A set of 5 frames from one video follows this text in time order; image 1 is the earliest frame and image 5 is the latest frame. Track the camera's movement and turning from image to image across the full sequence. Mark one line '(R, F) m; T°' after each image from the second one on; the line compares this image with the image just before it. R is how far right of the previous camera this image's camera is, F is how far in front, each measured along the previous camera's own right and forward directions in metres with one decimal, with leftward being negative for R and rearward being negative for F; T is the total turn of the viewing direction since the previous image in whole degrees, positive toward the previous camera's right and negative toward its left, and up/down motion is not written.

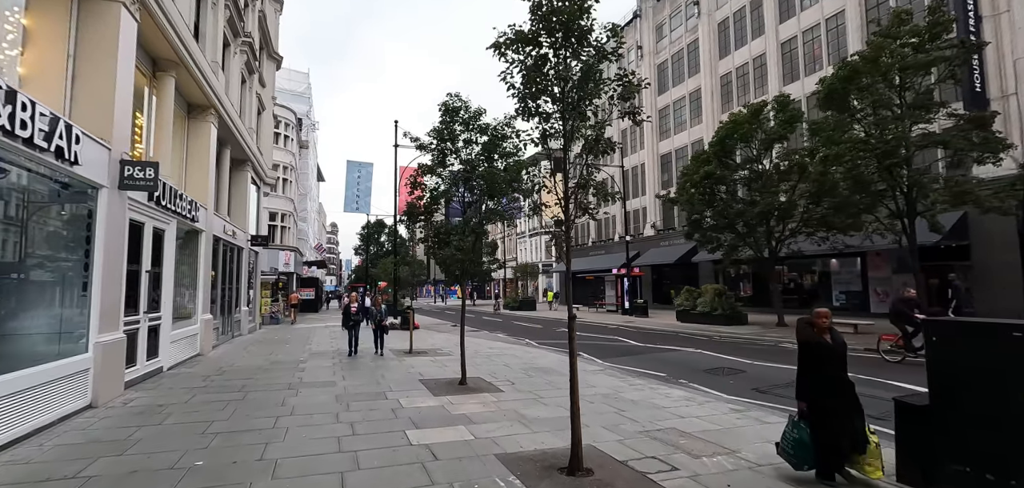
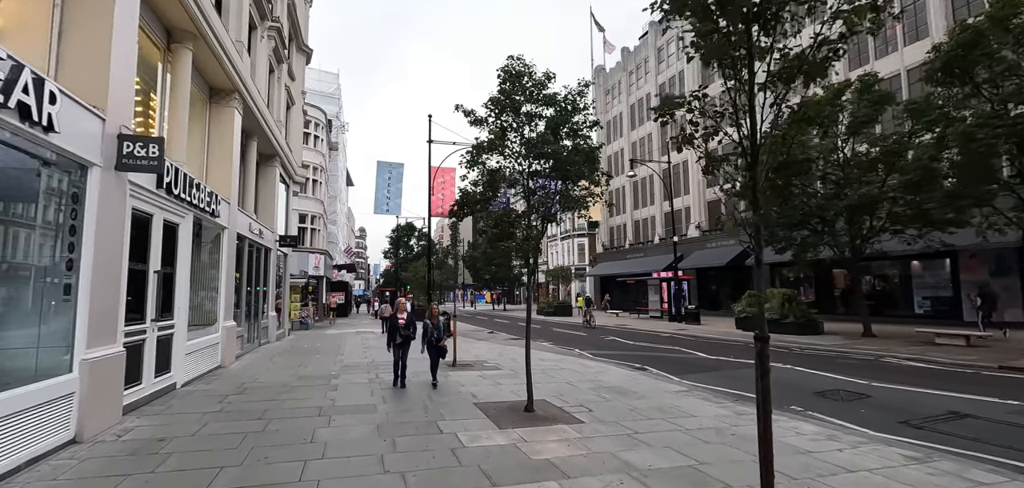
(-0.8, +1.7) m; -3°
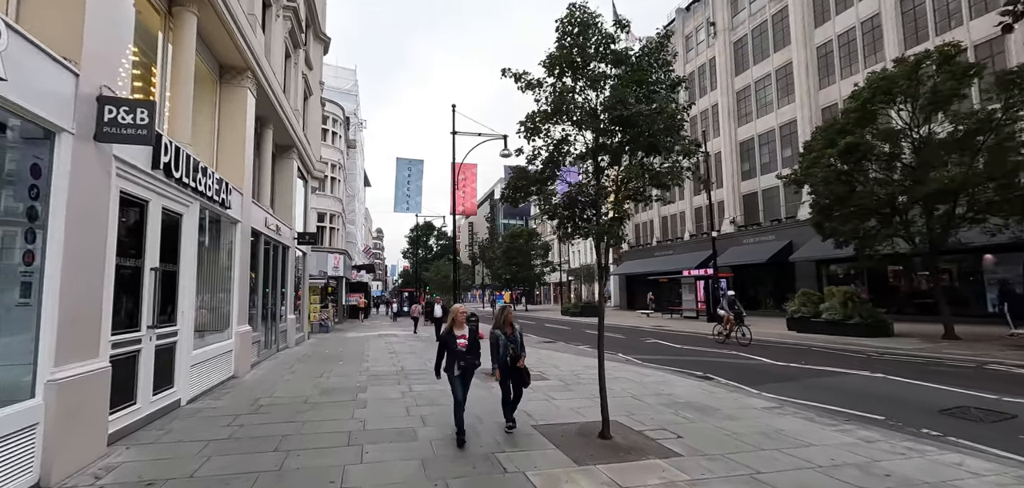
(-0.7, +1.4) m; -2°
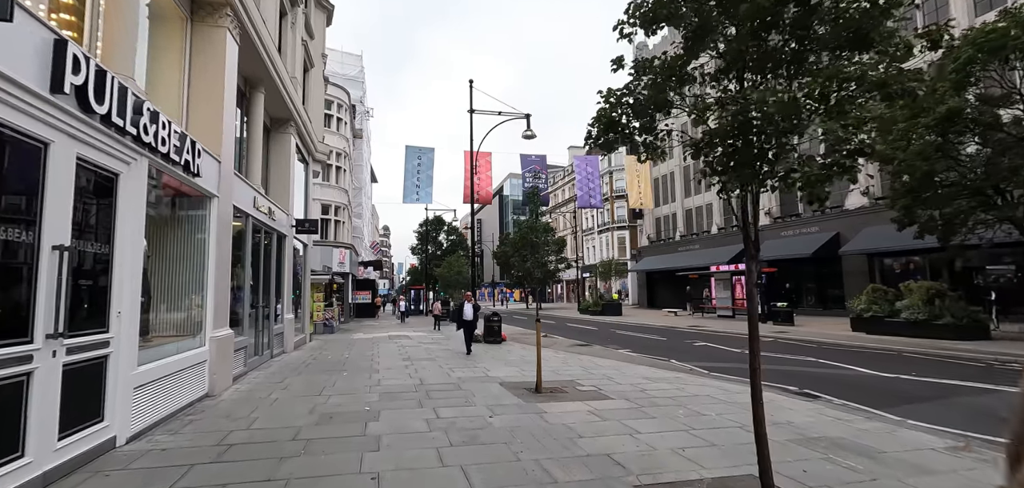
(-0.8, +2.3) m; -1°
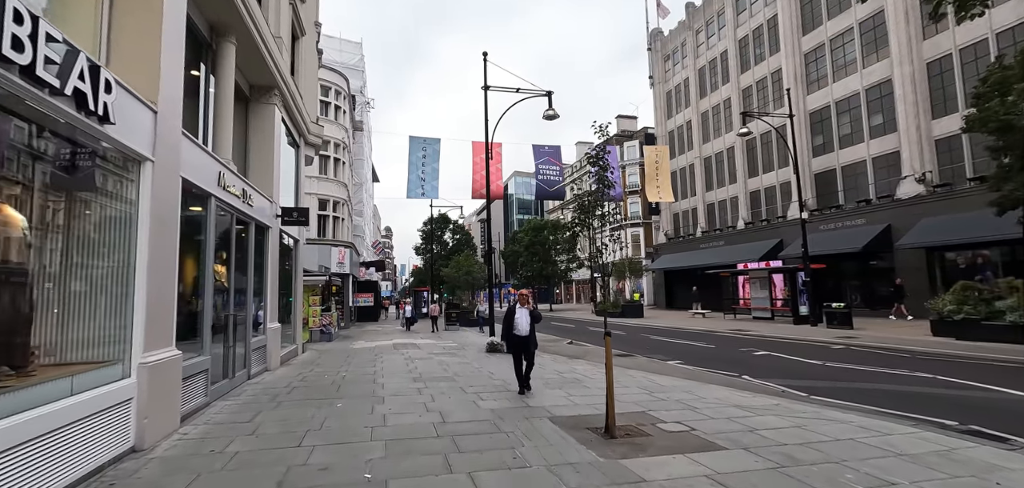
(-0.7, +2.5) m; 0°
